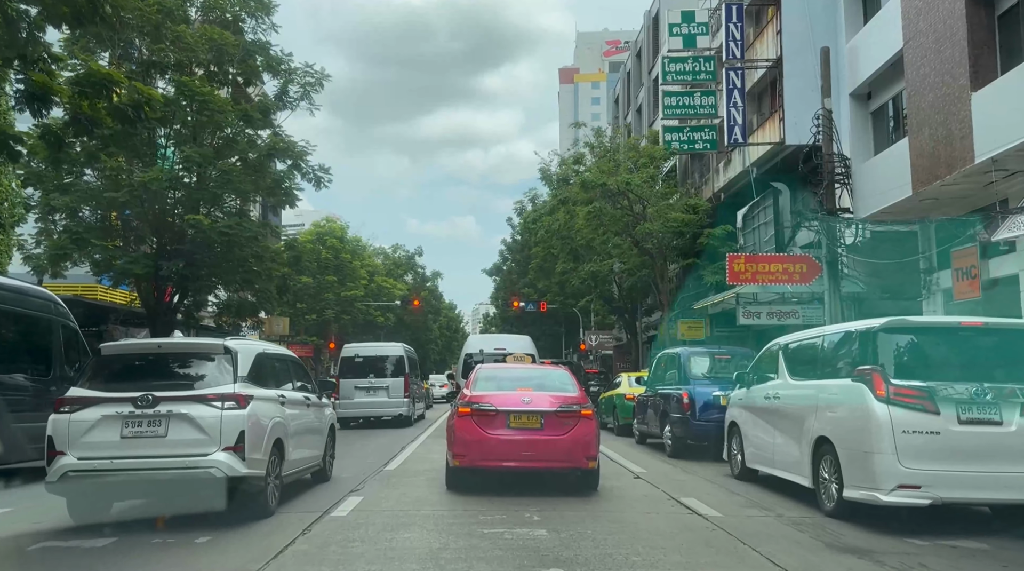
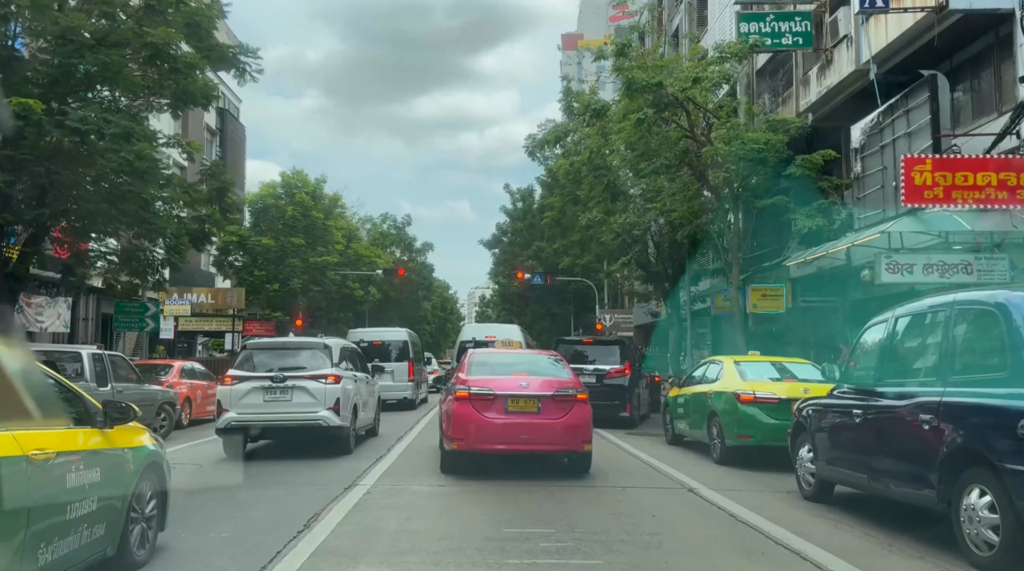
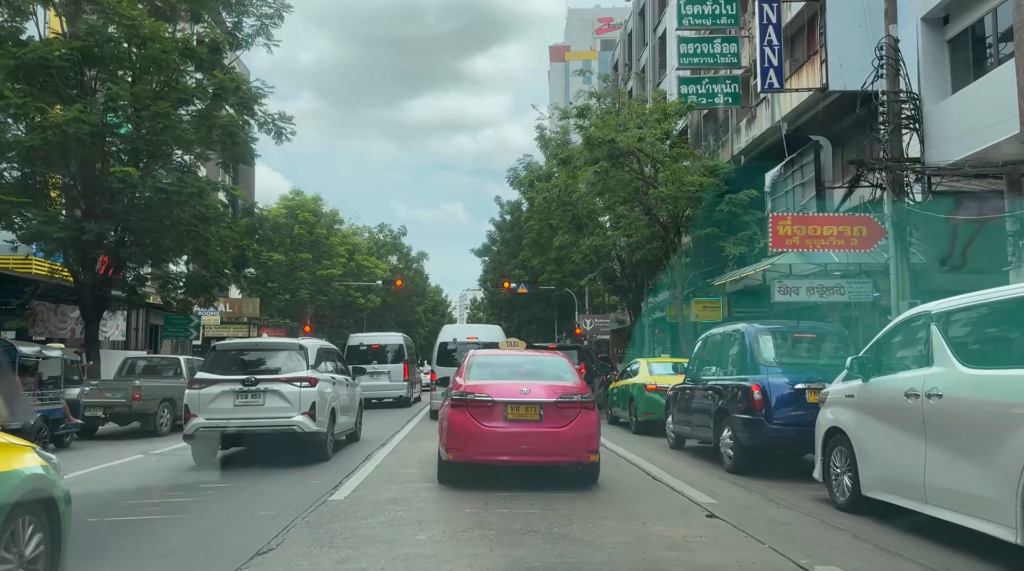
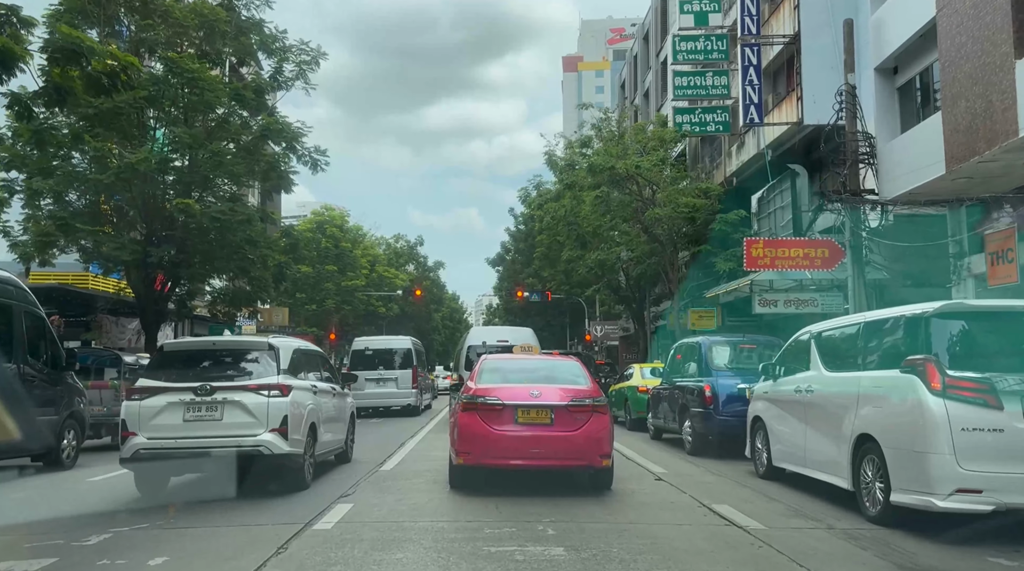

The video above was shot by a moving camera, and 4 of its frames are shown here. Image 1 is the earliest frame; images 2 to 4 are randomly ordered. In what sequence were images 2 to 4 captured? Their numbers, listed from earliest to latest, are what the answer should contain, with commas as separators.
4, 3, 2
